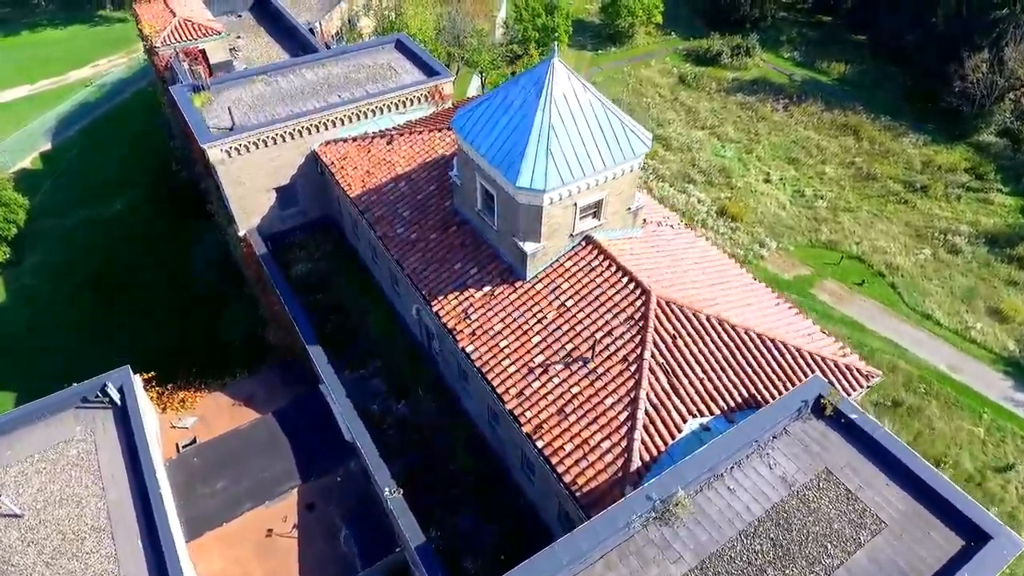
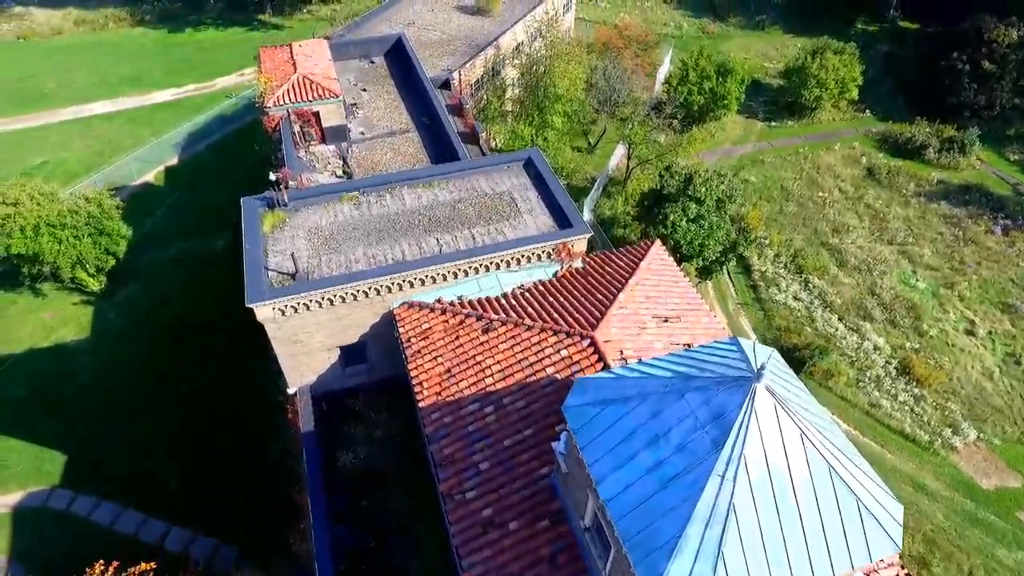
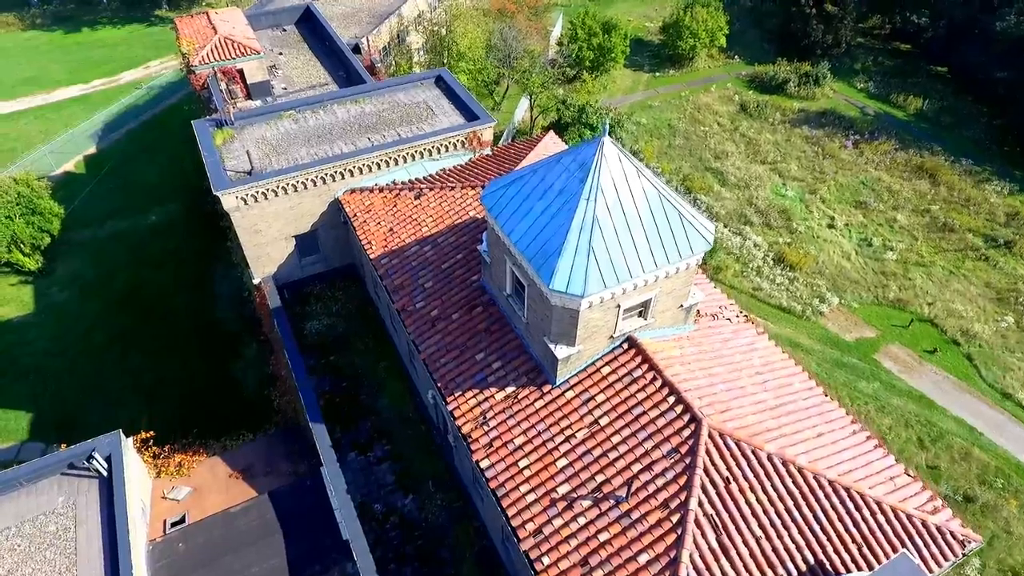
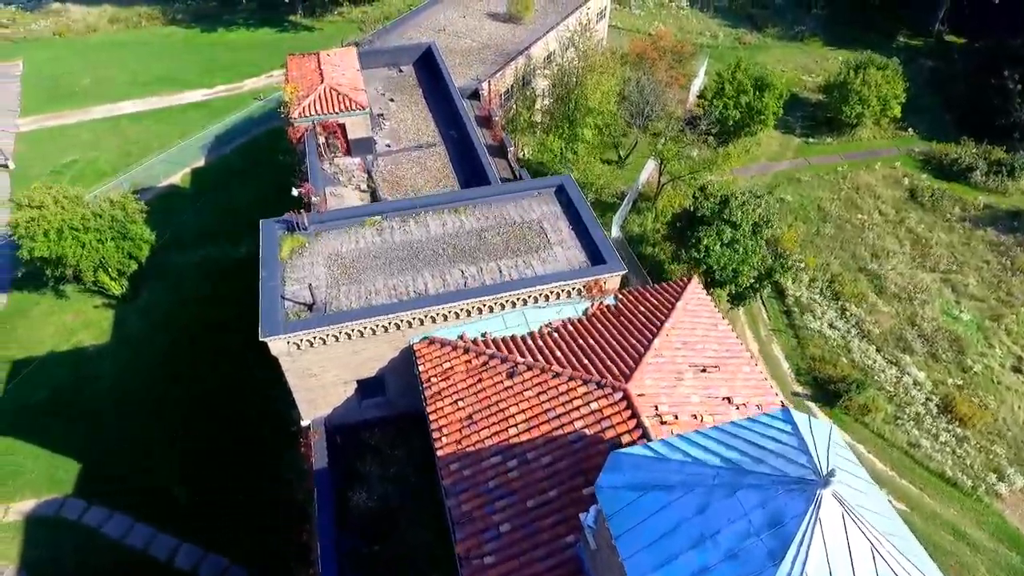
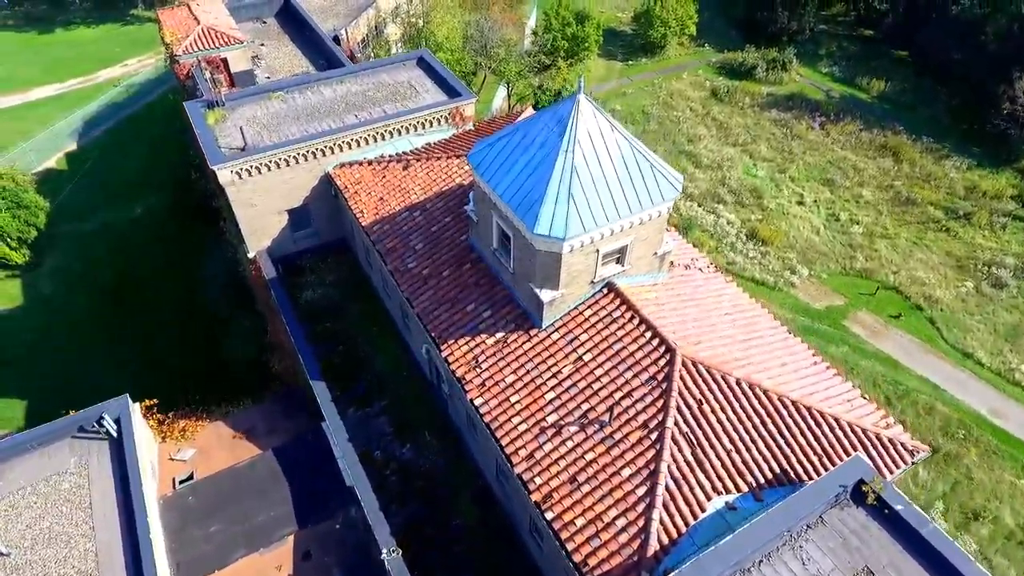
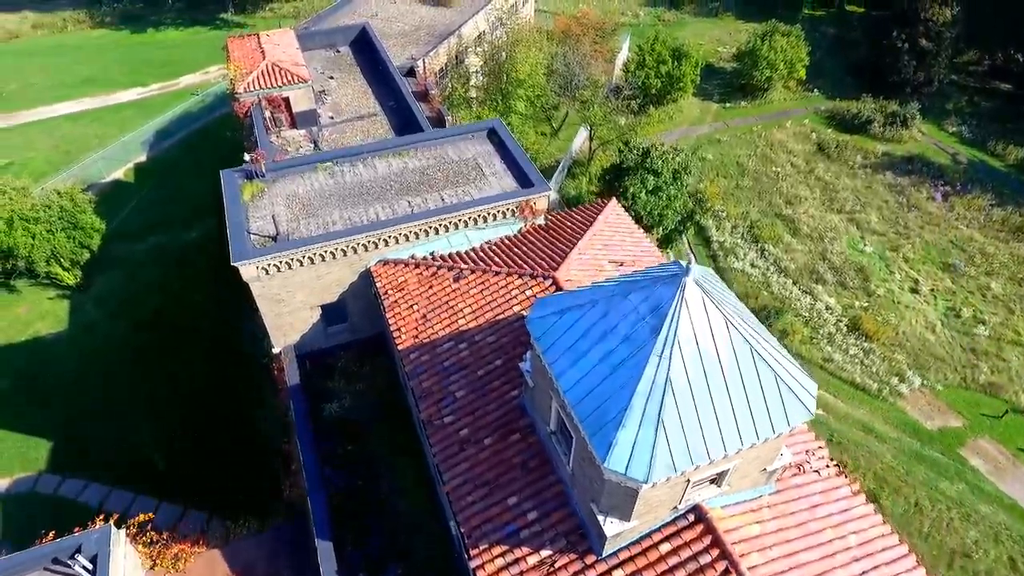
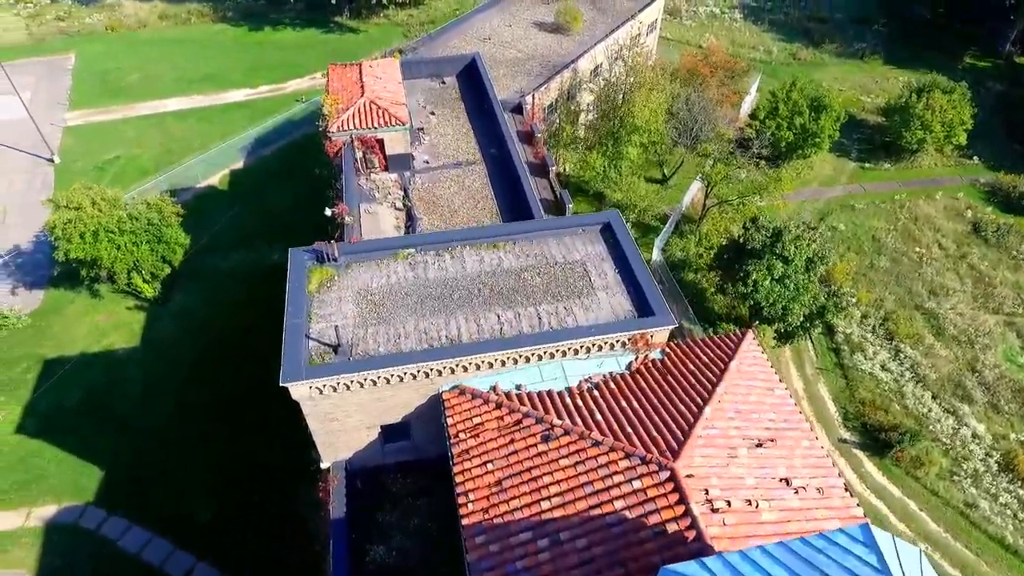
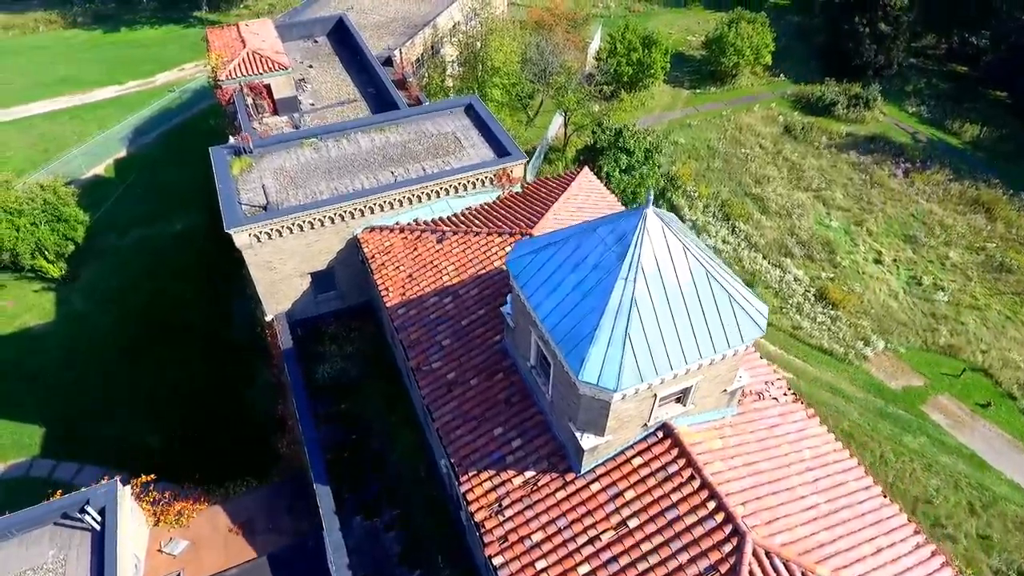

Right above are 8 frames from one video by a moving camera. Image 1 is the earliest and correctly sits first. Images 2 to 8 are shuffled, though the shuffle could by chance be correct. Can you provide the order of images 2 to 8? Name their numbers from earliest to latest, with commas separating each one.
5, 3, 8, 6, 2, 4, 7
